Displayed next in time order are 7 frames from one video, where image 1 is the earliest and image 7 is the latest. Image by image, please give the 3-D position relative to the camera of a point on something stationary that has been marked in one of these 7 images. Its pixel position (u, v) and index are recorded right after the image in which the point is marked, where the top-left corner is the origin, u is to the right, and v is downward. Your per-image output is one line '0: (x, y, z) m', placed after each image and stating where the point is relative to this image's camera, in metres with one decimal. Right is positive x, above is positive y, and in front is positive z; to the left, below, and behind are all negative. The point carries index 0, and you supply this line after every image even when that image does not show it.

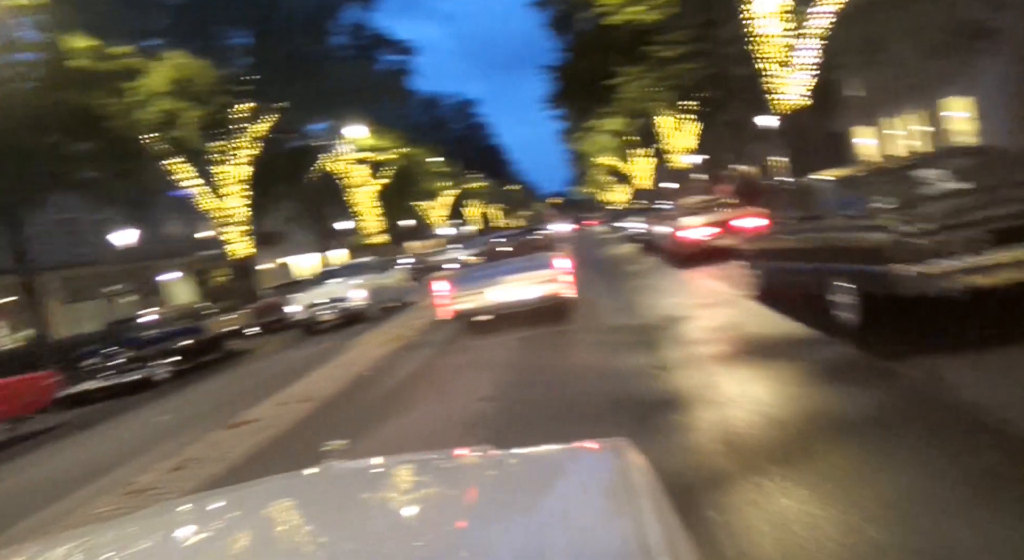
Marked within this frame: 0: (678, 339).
0: (+2.8, -0.9, +12.0) m
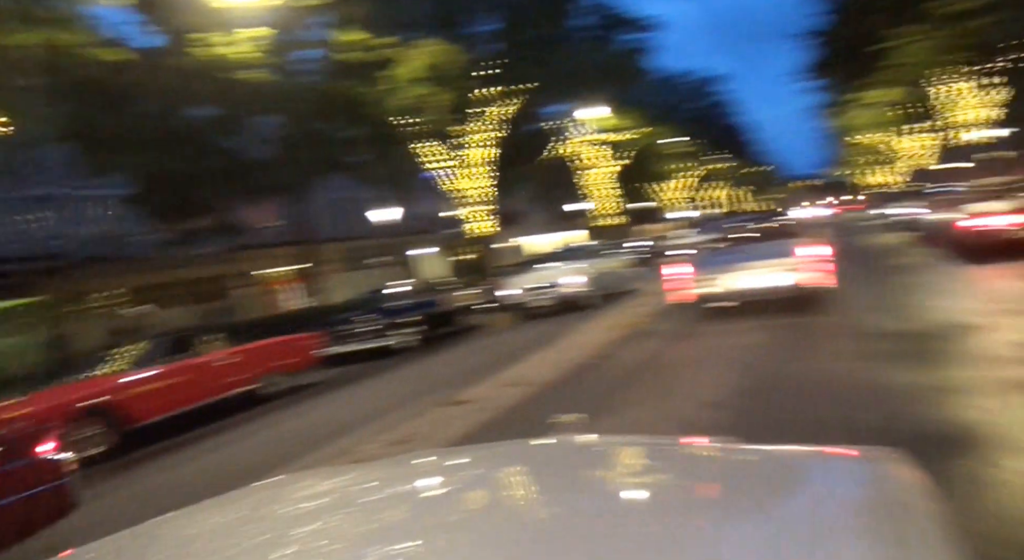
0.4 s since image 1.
0: (+6.2, -0.9, +10.2) m
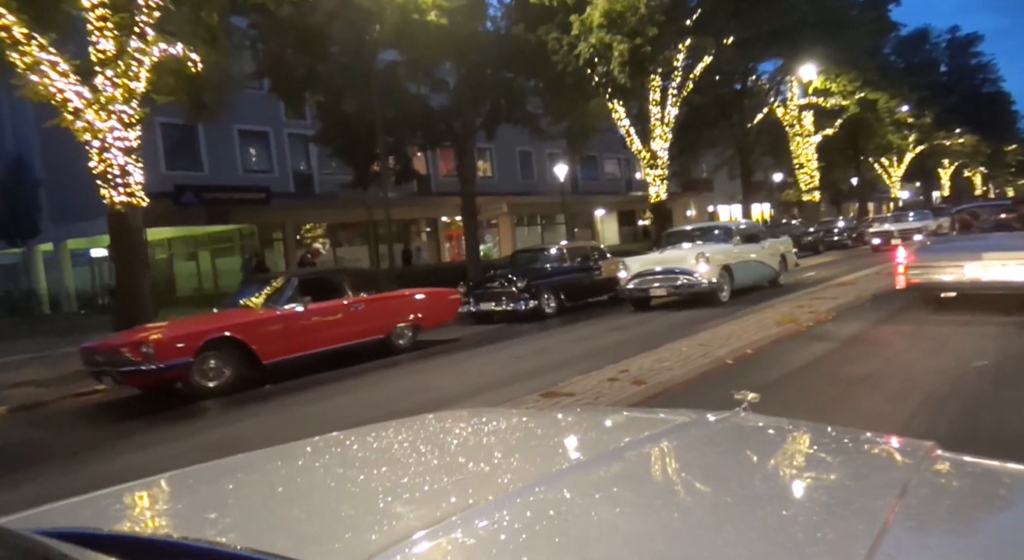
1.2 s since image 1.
0: (+8.2, -1.1, +8.1) m
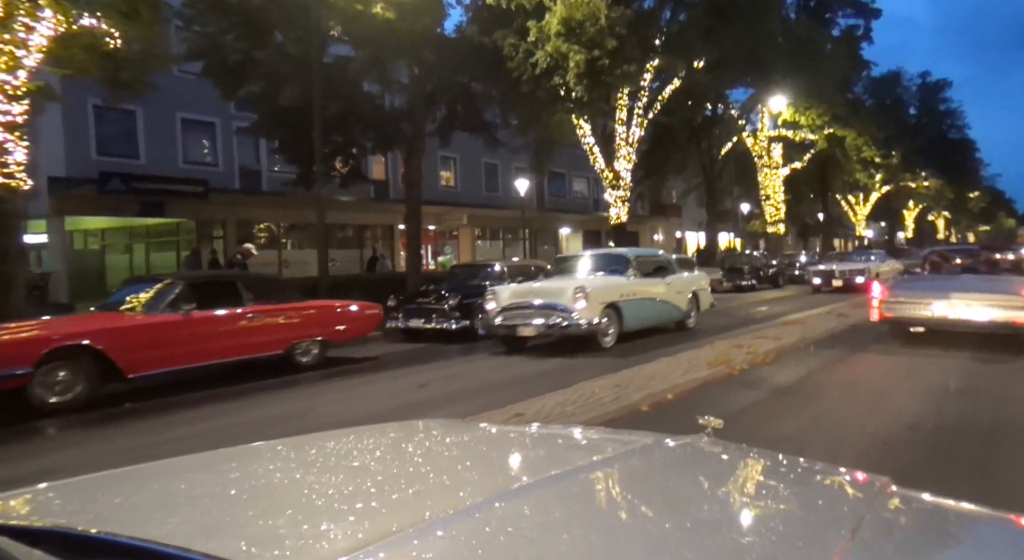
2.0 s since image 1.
0: (+7.5, -1.8, +8.0) m
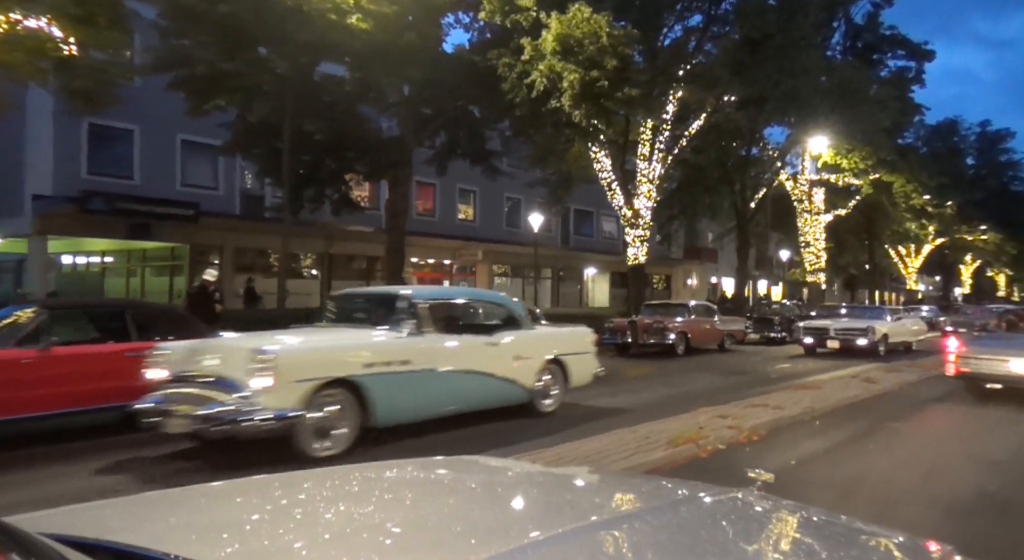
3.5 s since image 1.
0: (+7.3, -2.5, +6.8) m
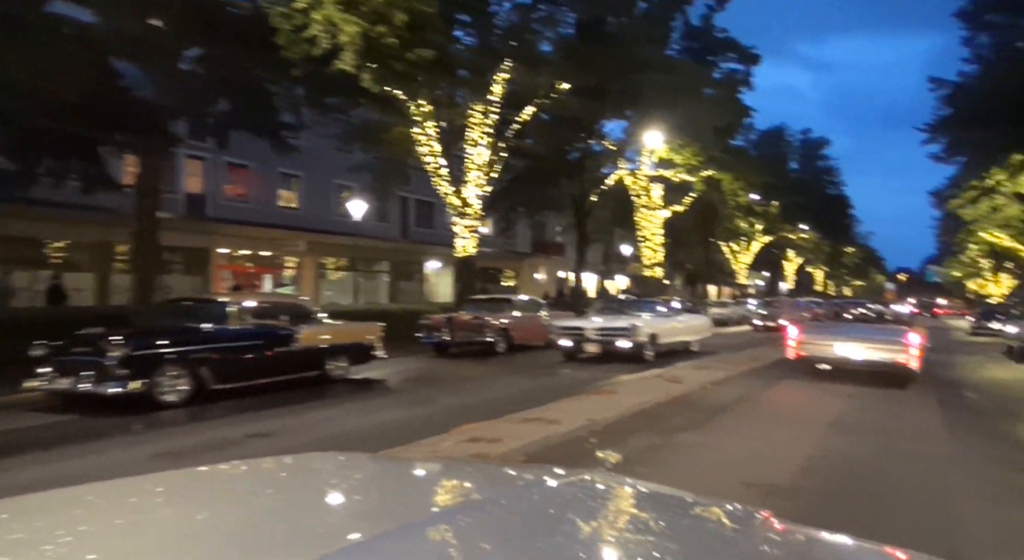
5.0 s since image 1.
0: (+5.5, -2.4, +7.3) m
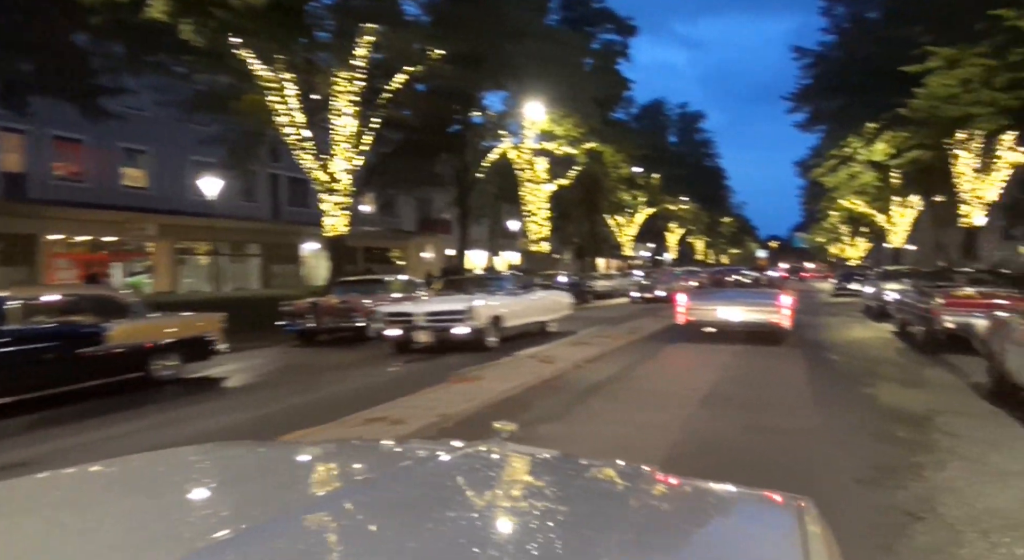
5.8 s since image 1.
0: (+4.4, -2.0, +7.6) m
